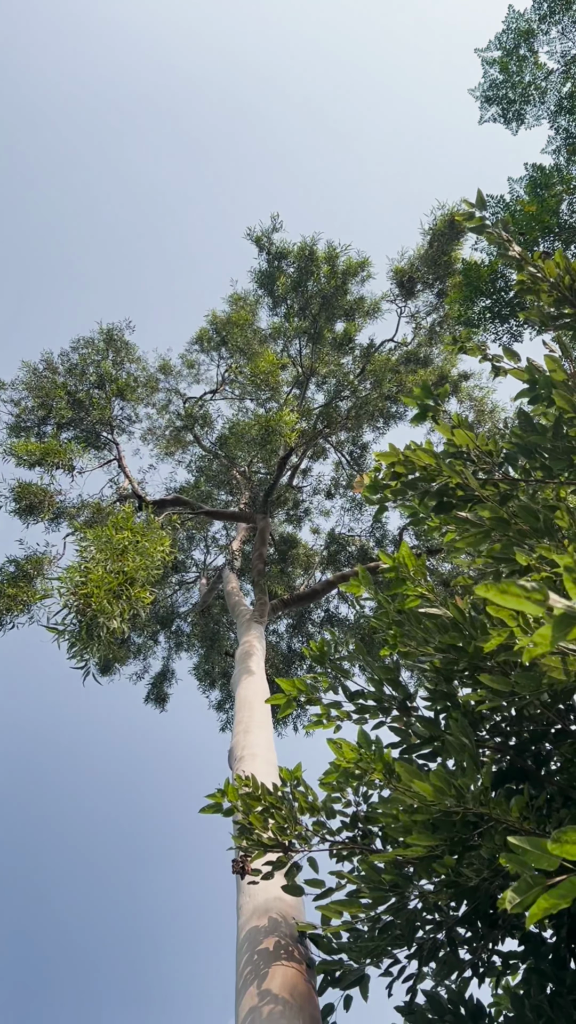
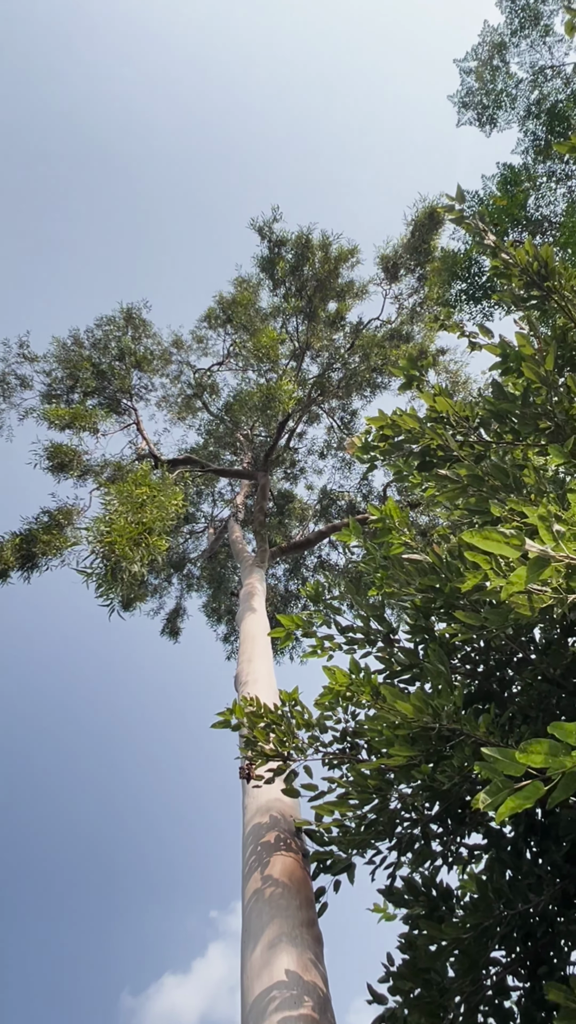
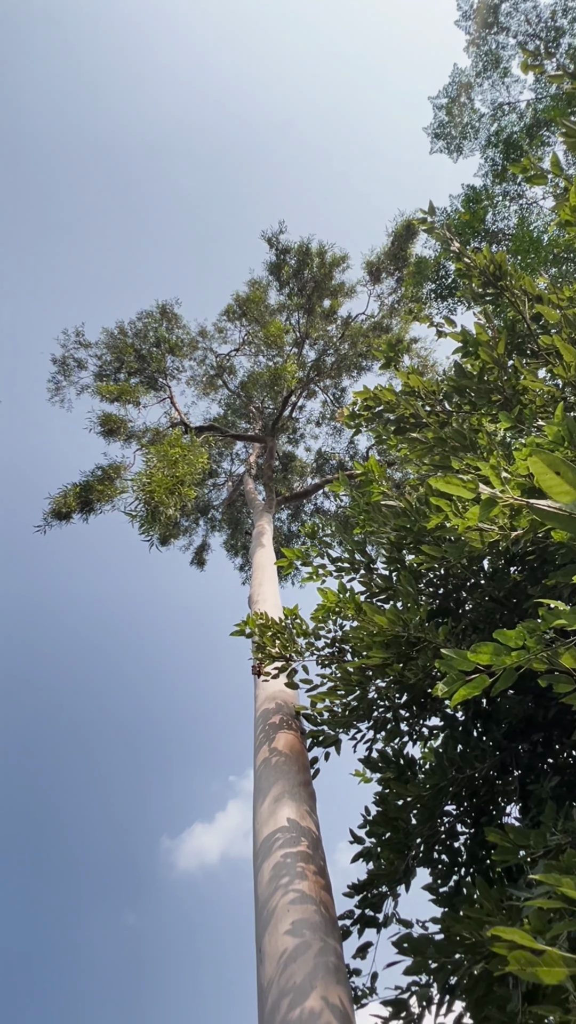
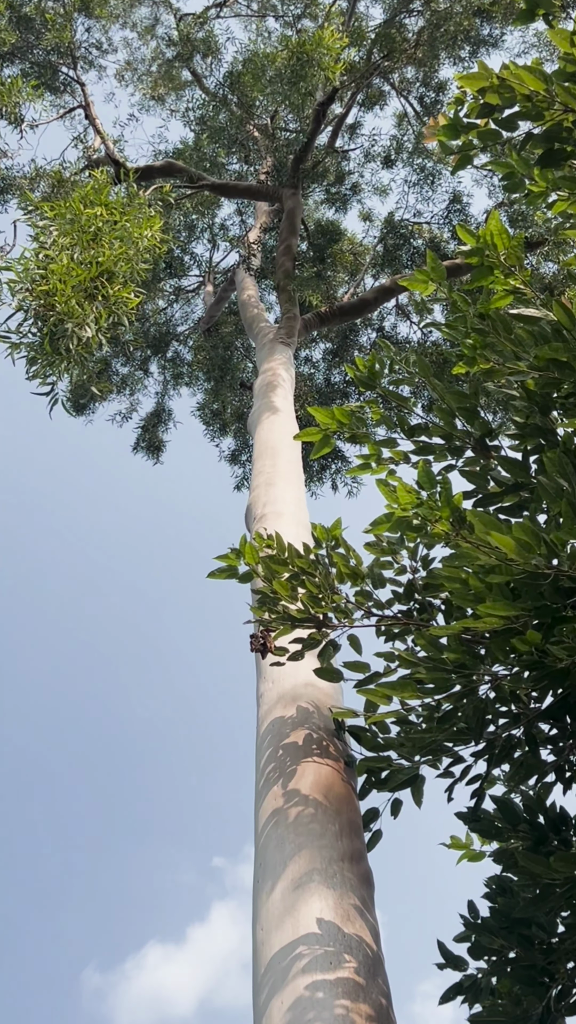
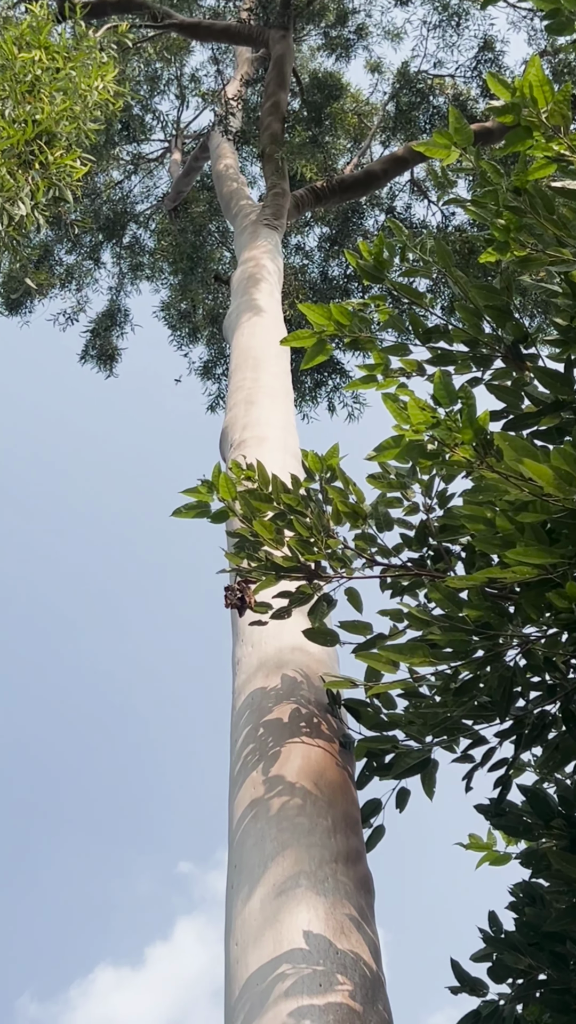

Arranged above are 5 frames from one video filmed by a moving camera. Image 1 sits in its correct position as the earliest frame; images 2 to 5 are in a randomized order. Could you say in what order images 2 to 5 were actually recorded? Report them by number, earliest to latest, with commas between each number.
2, 3, 4, 5
